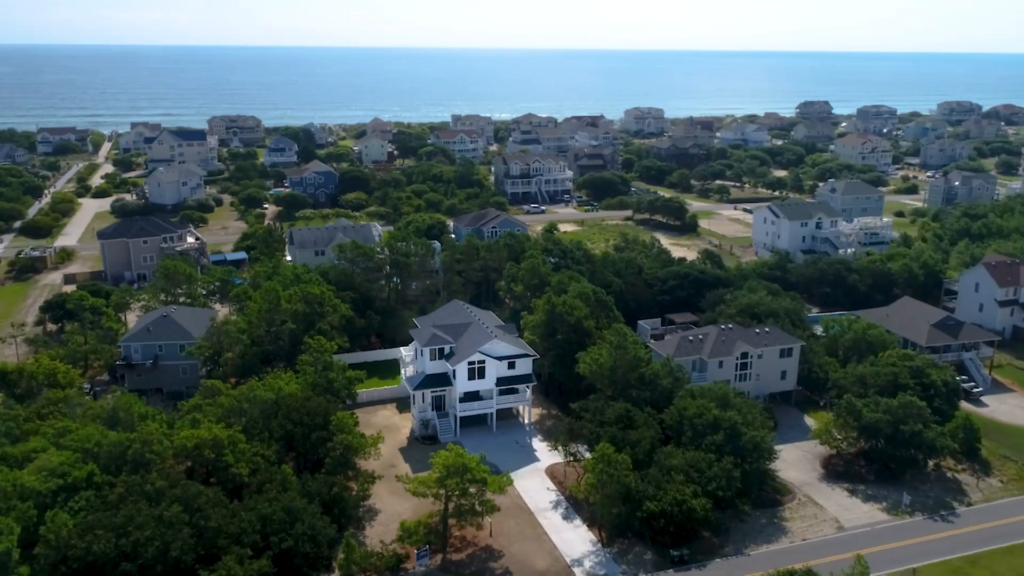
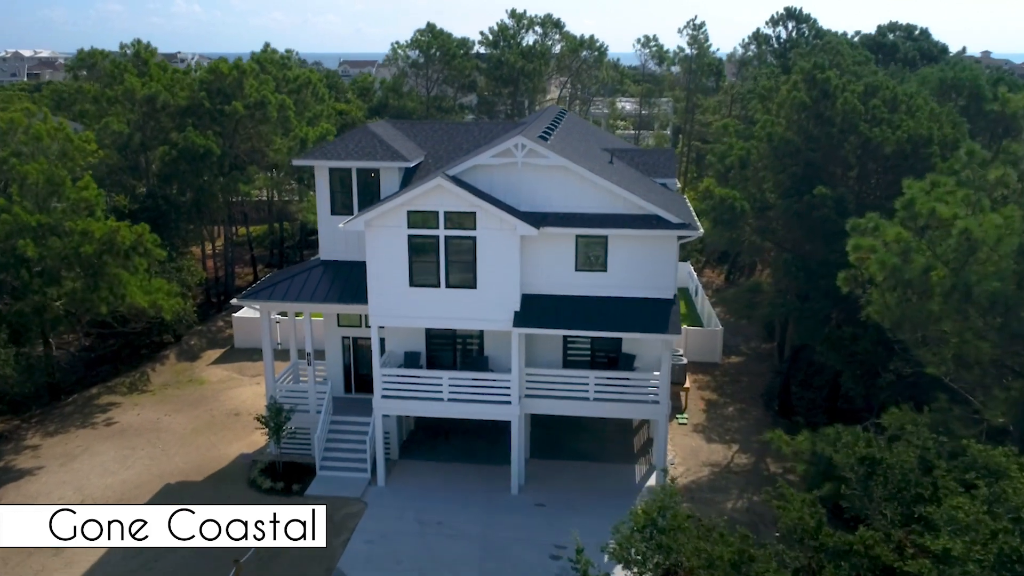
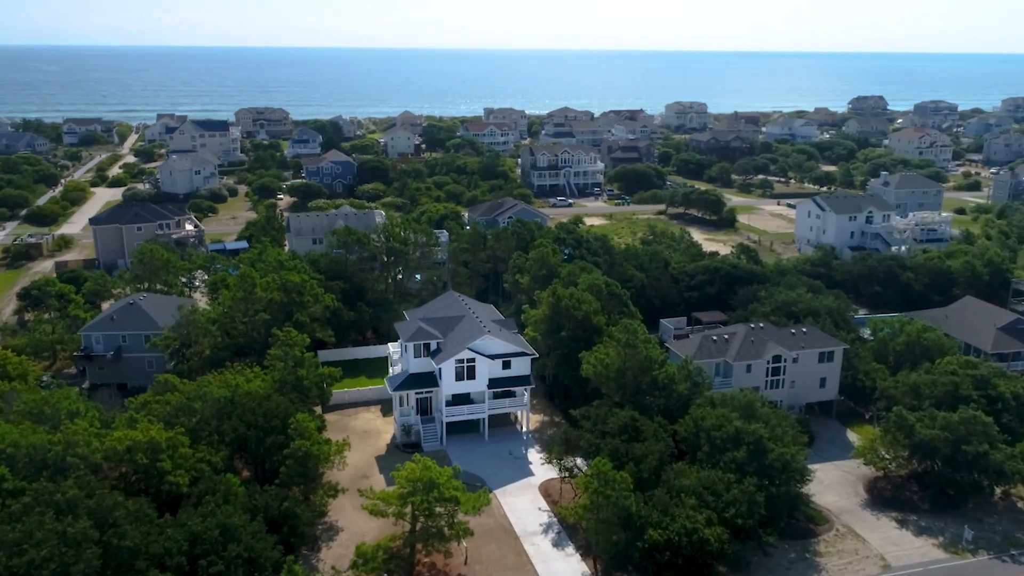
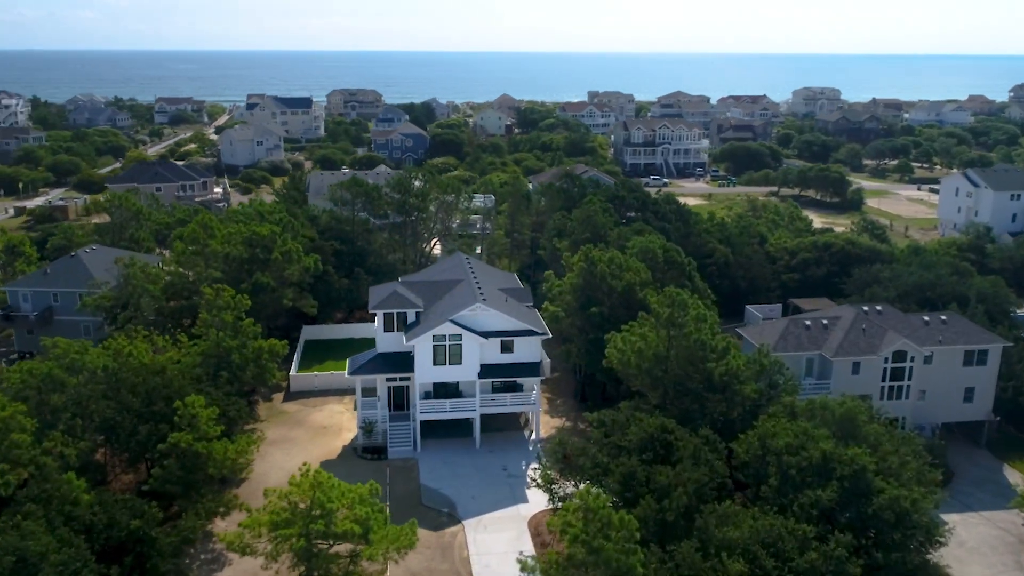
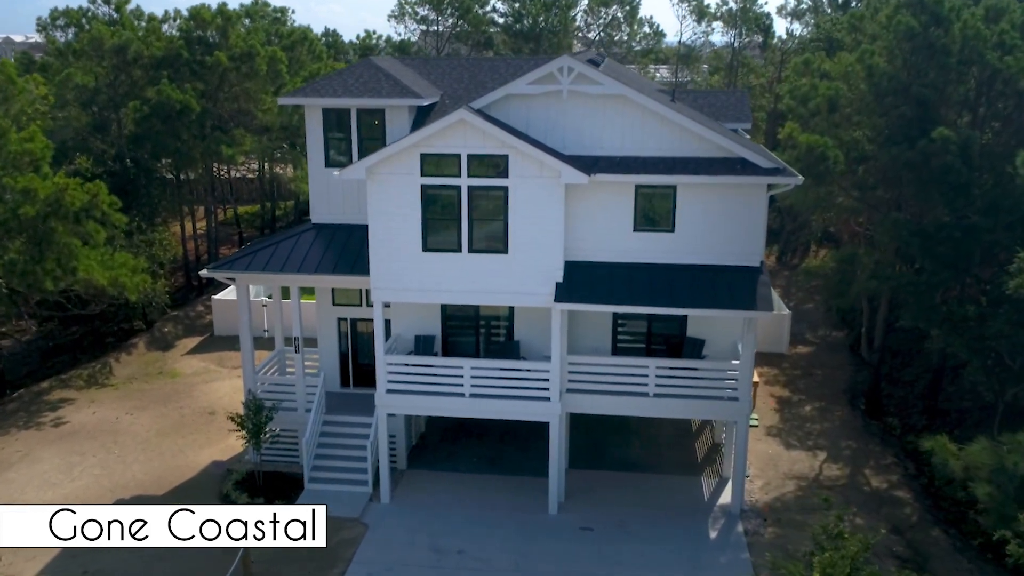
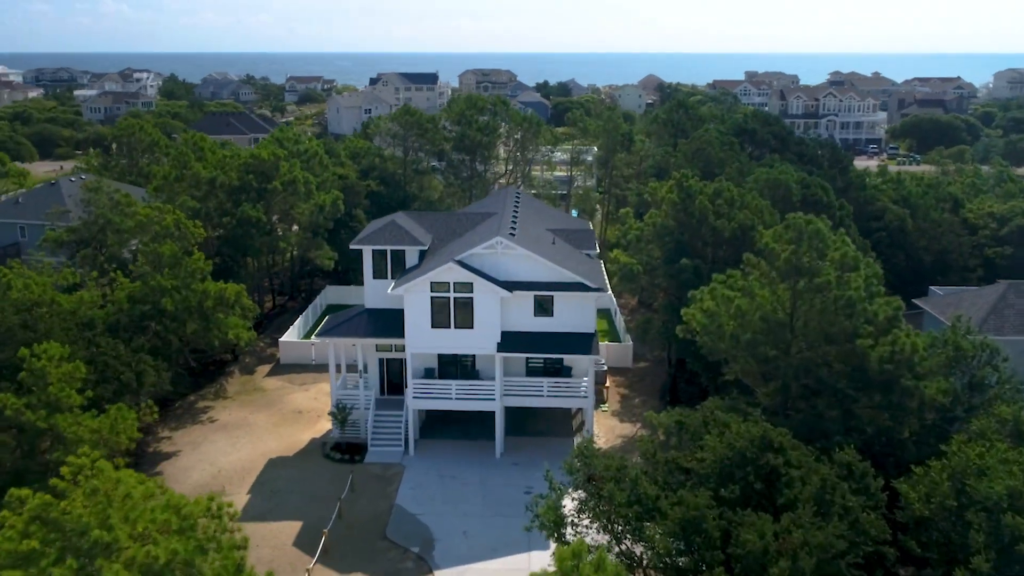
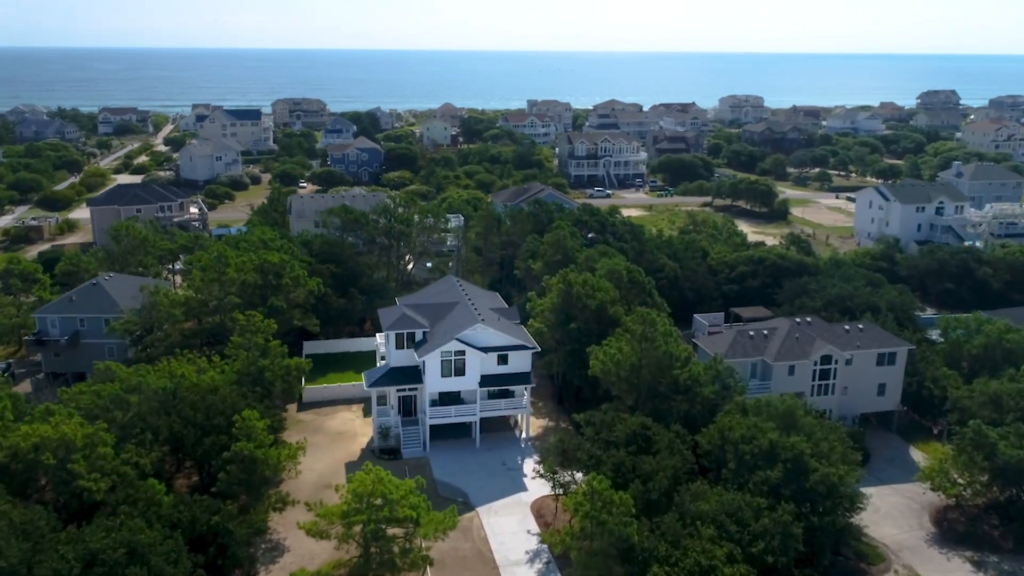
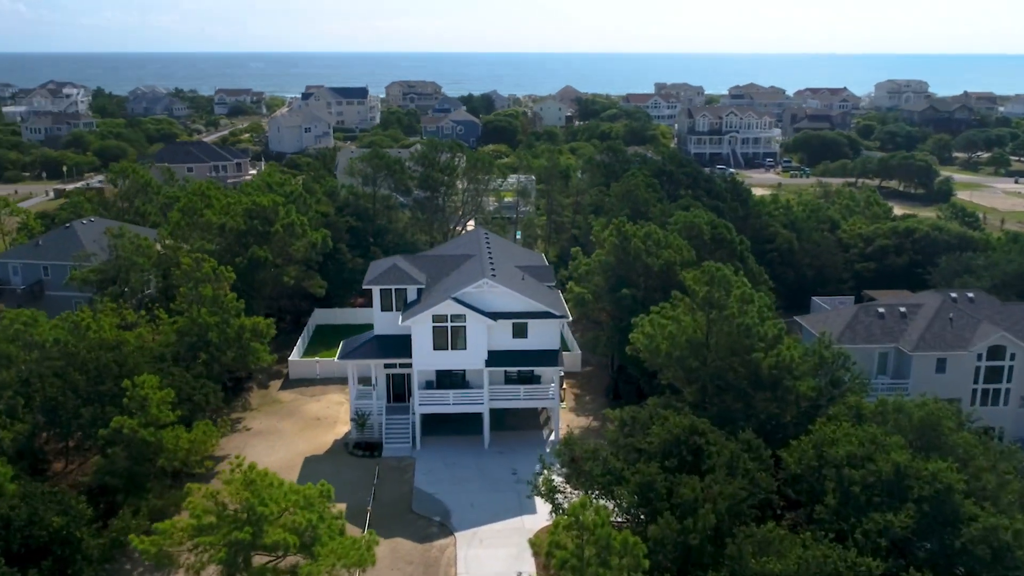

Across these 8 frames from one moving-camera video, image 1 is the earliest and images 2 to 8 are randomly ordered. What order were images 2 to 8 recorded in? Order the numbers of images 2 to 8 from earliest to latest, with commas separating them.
3, 7, 4, 8, 6, 2, 5
